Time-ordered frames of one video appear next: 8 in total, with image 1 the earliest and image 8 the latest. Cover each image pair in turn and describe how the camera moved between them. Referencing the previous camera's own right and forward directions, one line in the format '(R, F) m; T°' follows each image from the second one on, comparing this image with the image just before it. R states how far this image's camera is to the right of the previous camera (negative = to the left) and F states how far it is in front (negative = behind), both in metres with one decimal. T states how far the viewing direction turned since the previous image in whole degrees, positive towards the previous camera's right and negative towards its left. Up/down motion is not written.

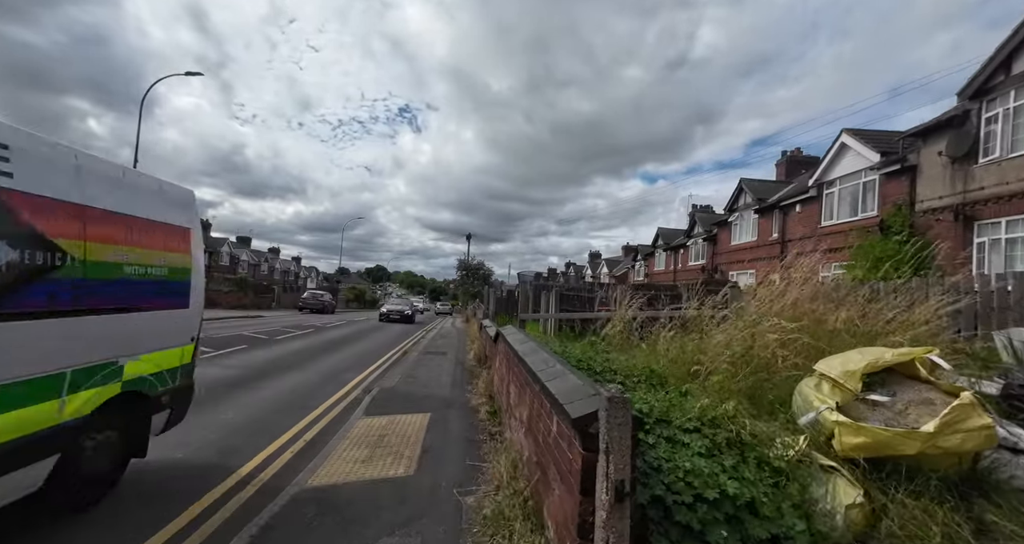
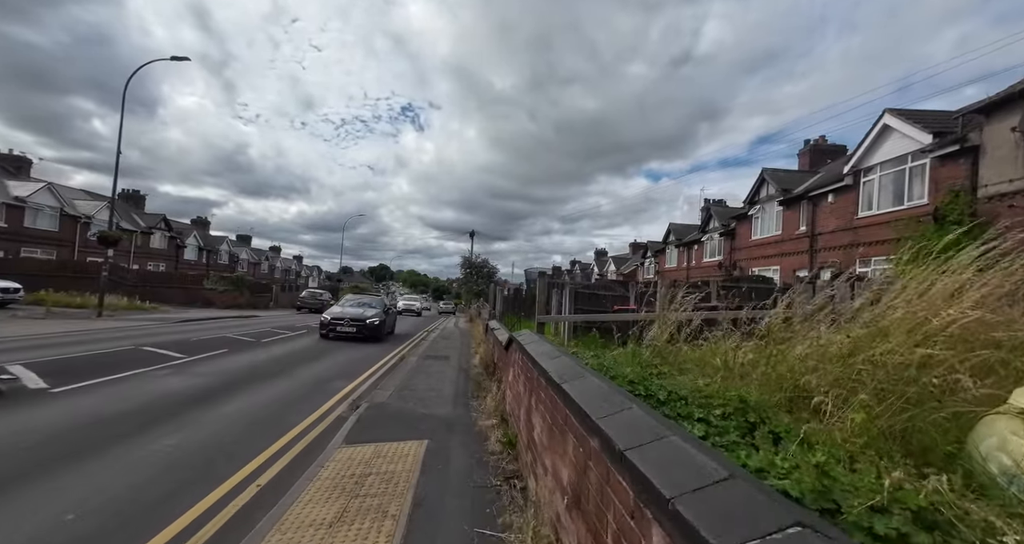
(-0.2, +1.3) m; 0°
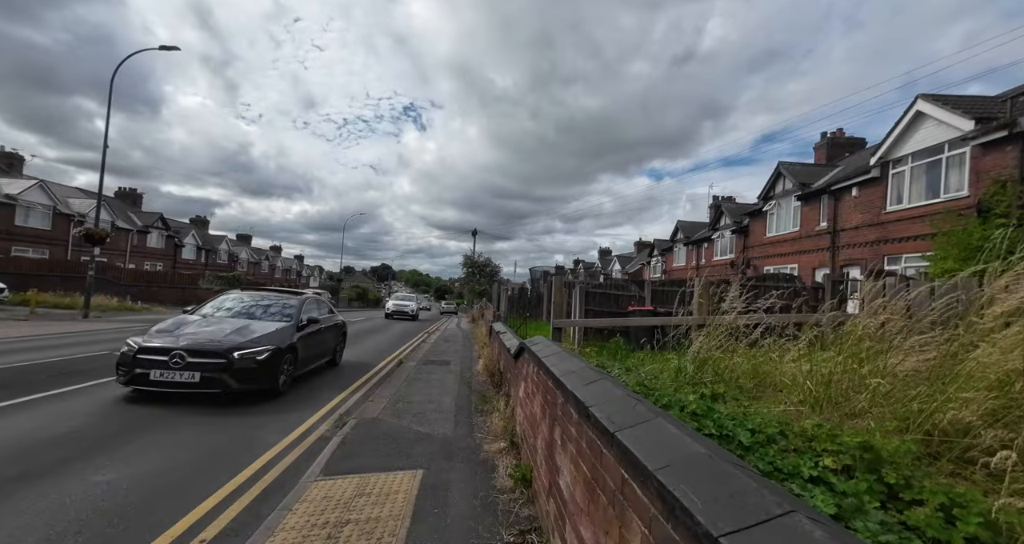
(-0.1, +0.9) m; 0°
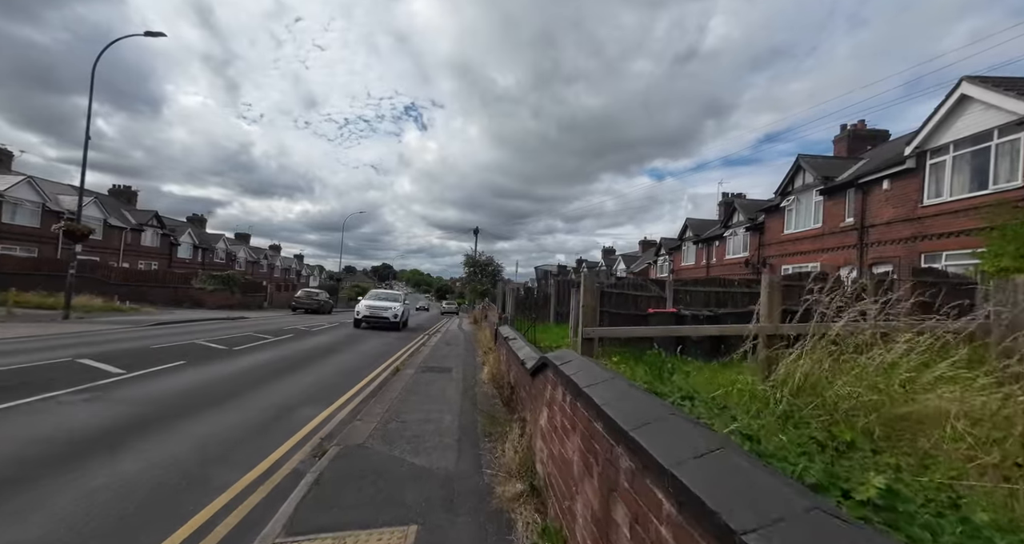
(-0.2, +1.0) m; 0°
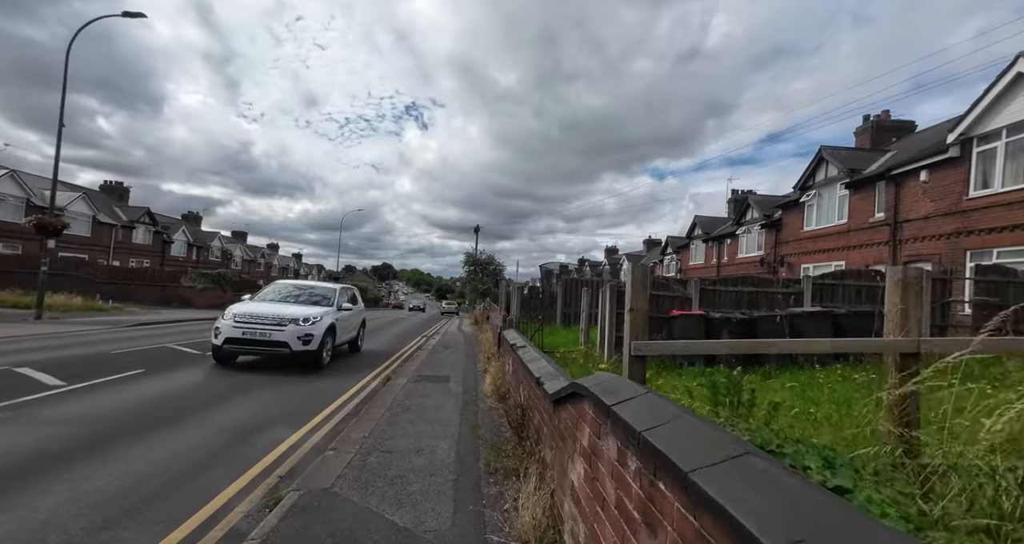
(-0.1, +1.1) m; 0°
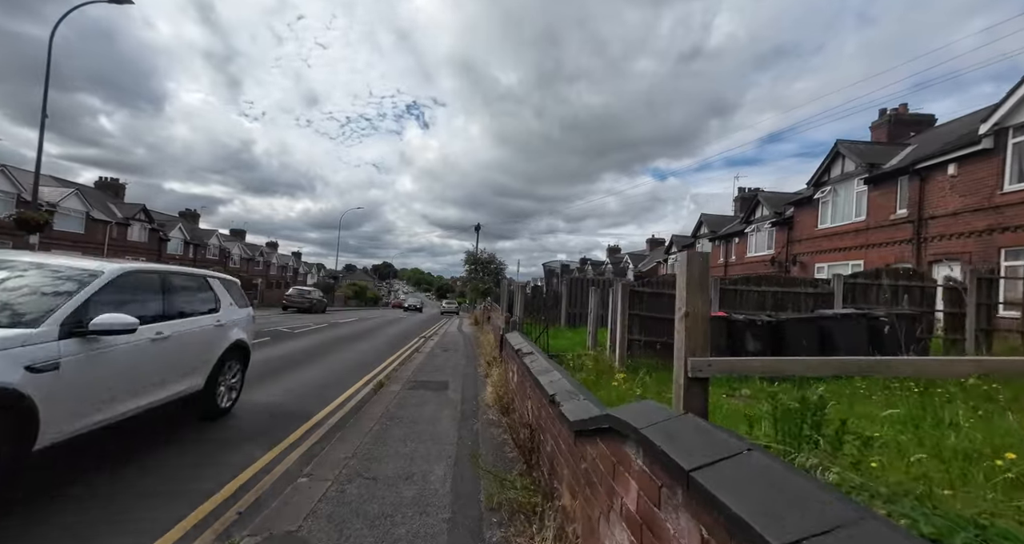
(-0.1, +0.7) m; 0°
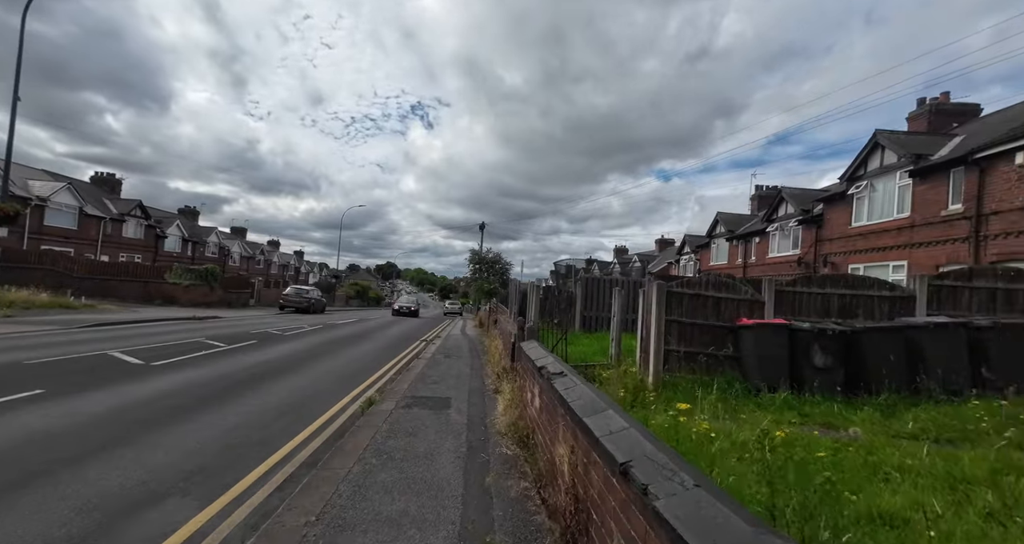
(-0.2, +1.3) m; 0°
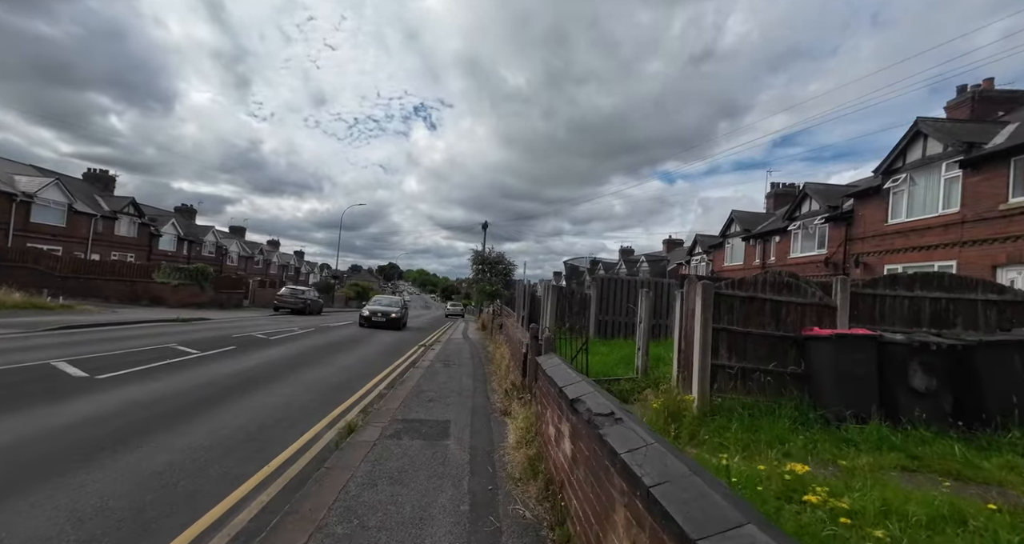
(-0.2, +1.3) m; 0°
